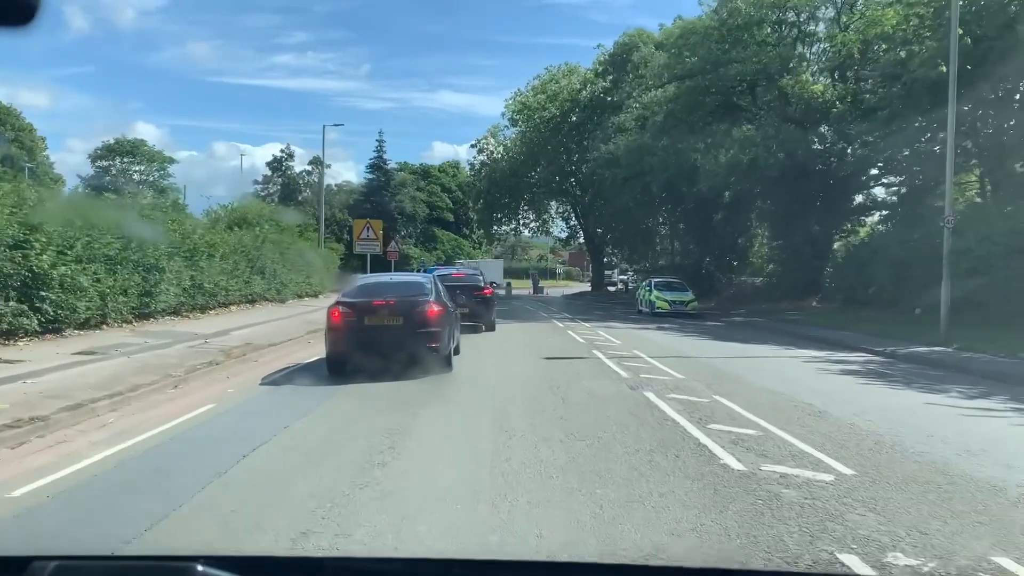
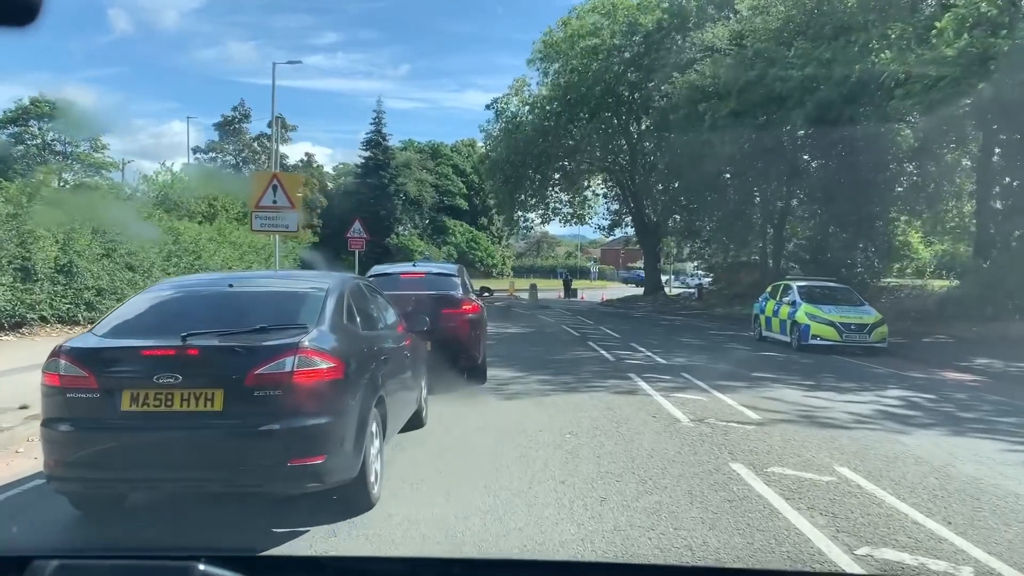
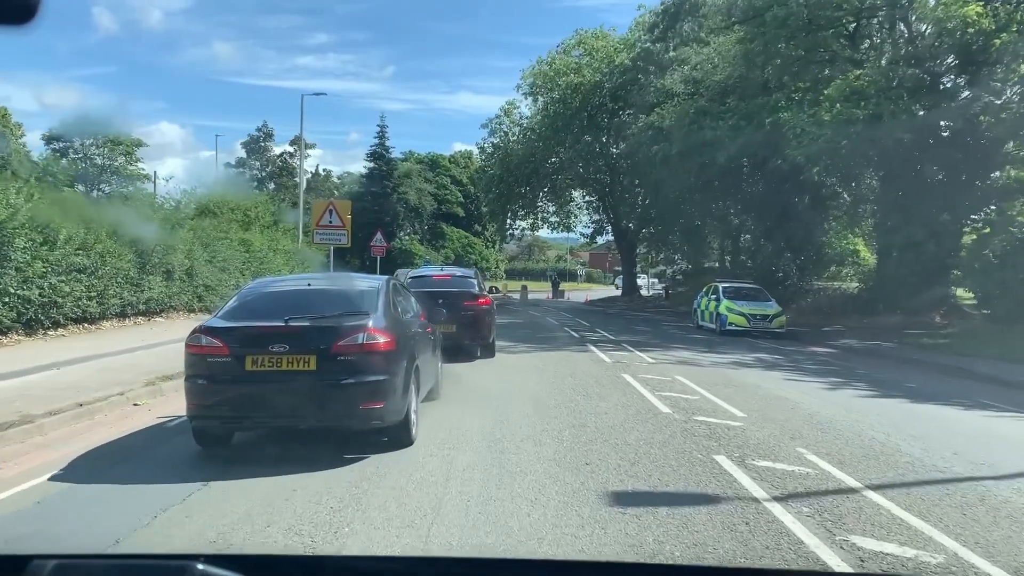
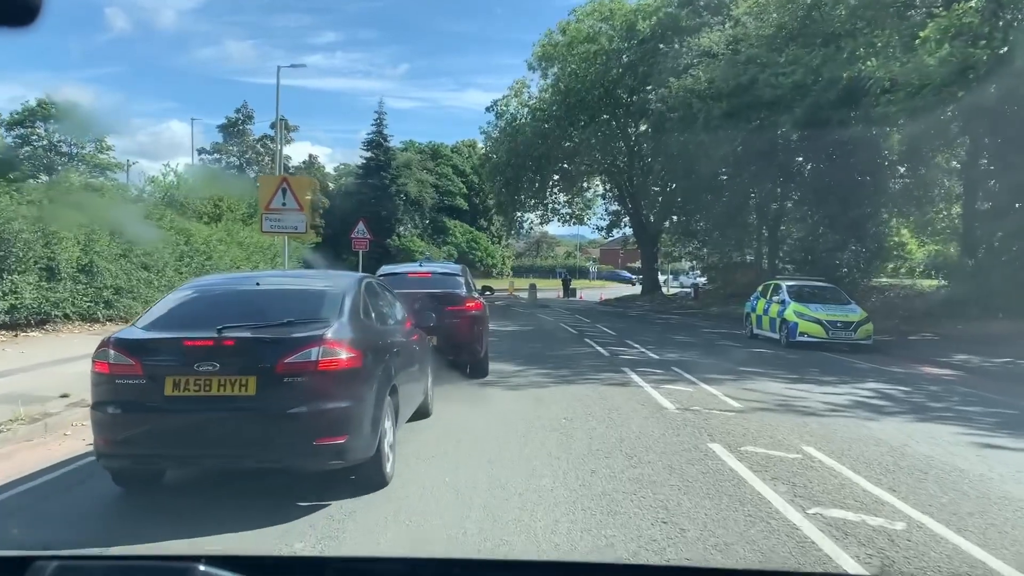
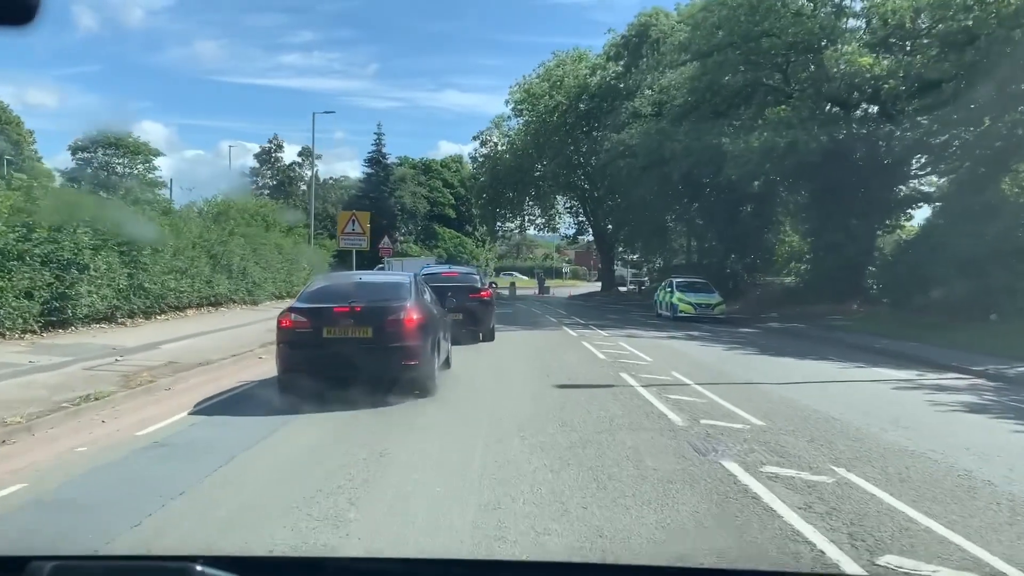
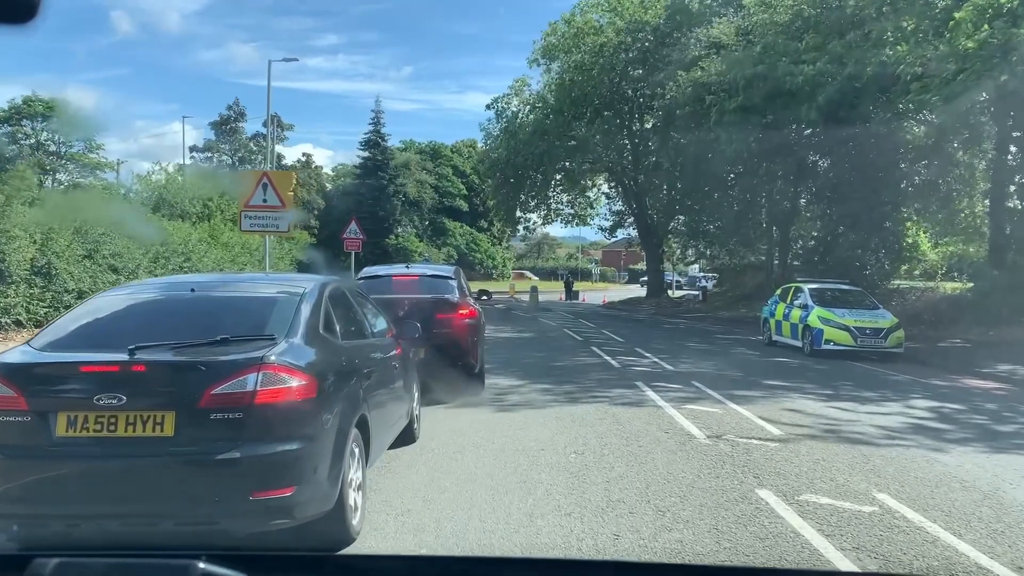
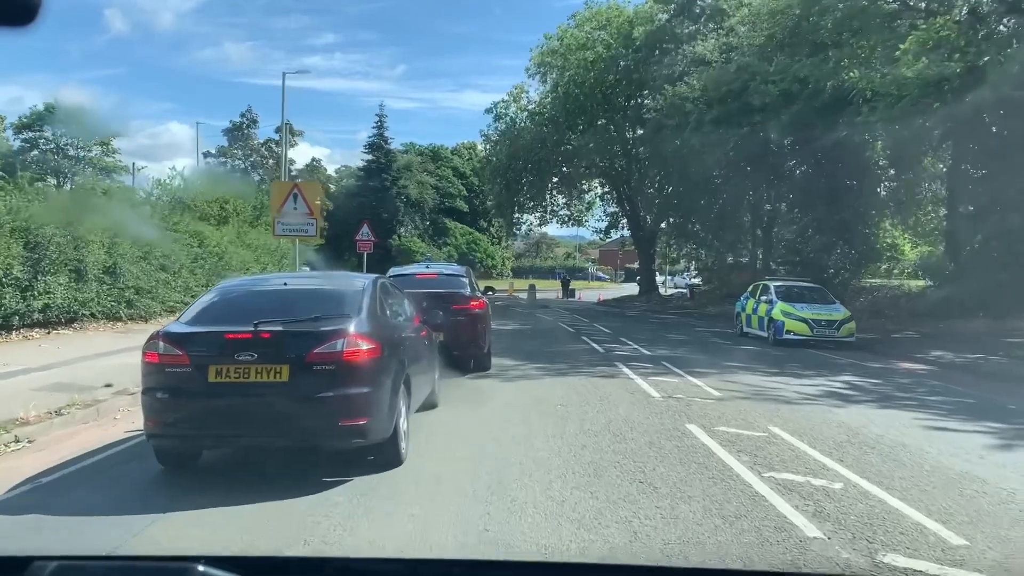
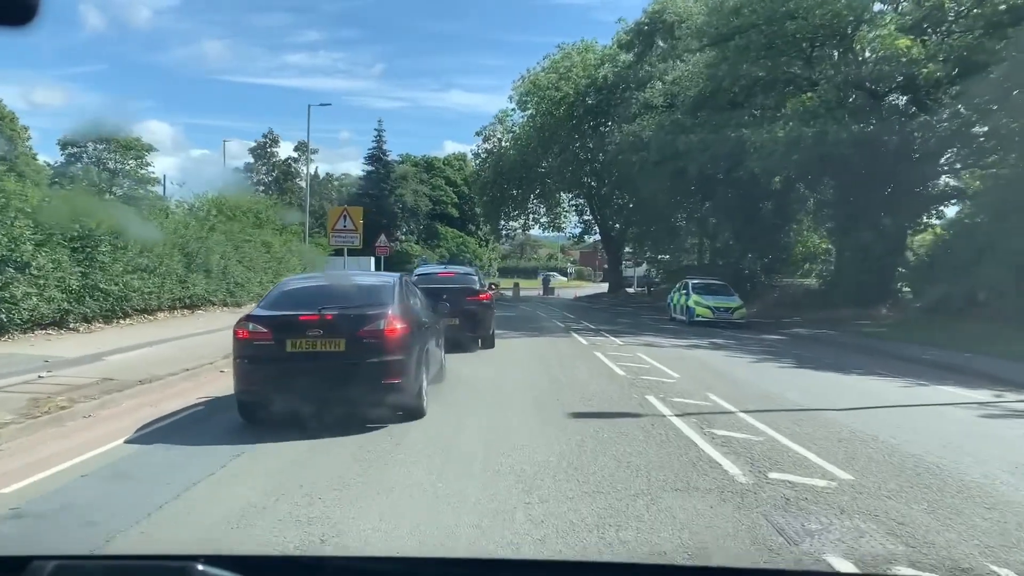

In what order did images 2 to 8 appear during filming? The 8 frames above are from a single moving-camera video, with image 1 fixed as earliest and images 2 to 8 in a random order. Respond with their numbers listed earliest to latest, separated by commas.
5, 8, 3, 7, 4, 2, 6
